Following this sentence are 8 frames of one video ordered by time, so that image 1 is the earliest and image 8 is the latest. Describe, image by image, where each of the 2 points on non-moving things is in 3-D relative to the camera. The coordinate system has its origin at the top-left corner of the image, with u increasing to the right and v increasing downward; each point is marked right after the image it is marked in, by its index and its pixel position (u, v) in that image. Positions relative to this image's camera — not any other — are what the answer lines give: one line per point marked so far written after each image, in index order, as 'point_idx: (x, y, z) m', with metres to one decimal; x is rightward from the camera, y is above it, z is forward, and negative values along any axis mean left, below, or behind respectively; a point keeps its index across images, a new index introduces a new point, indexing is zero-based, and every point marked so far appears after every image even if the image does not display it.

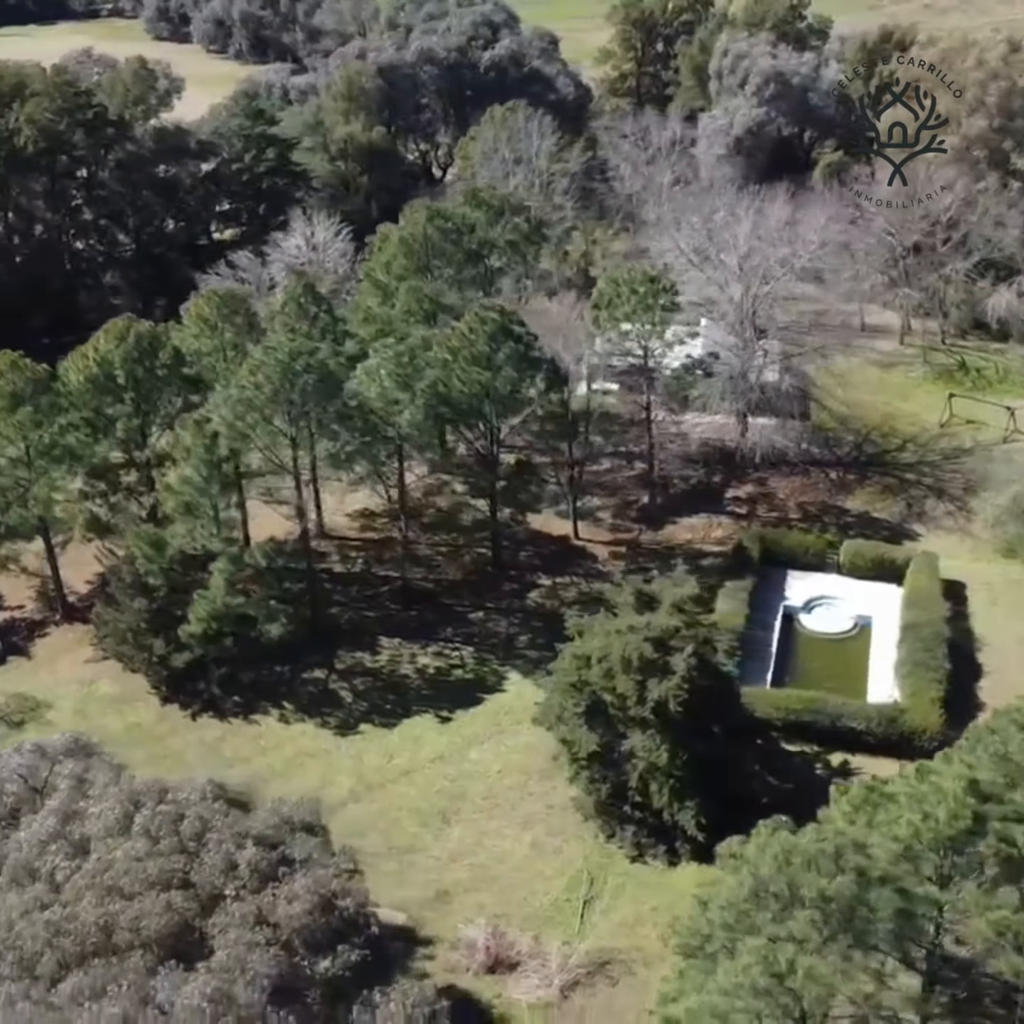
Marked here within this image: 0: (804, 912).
0: (+3.6, -5.0, +17.8) m
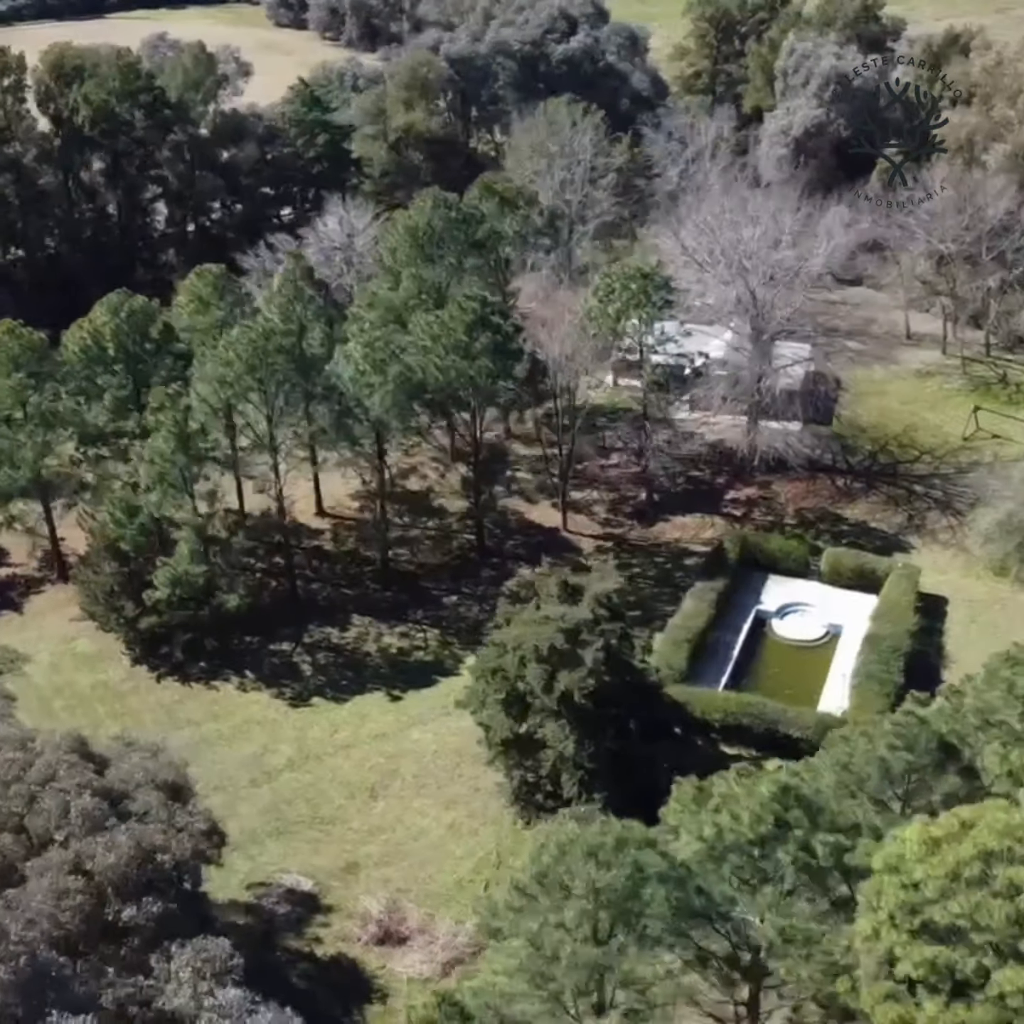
0: (+0.8, -4.9, +18.1) m
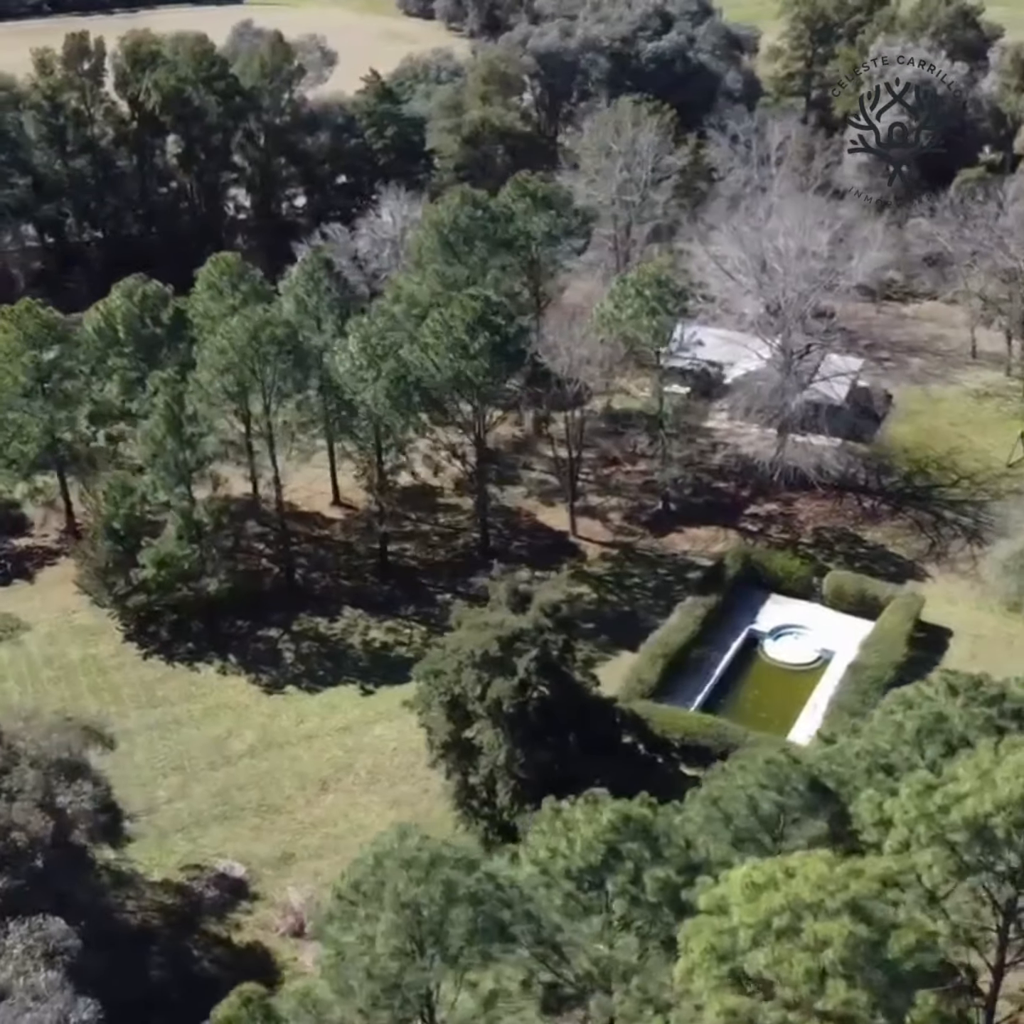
0: (-1.5, -5.1, +17.9) m
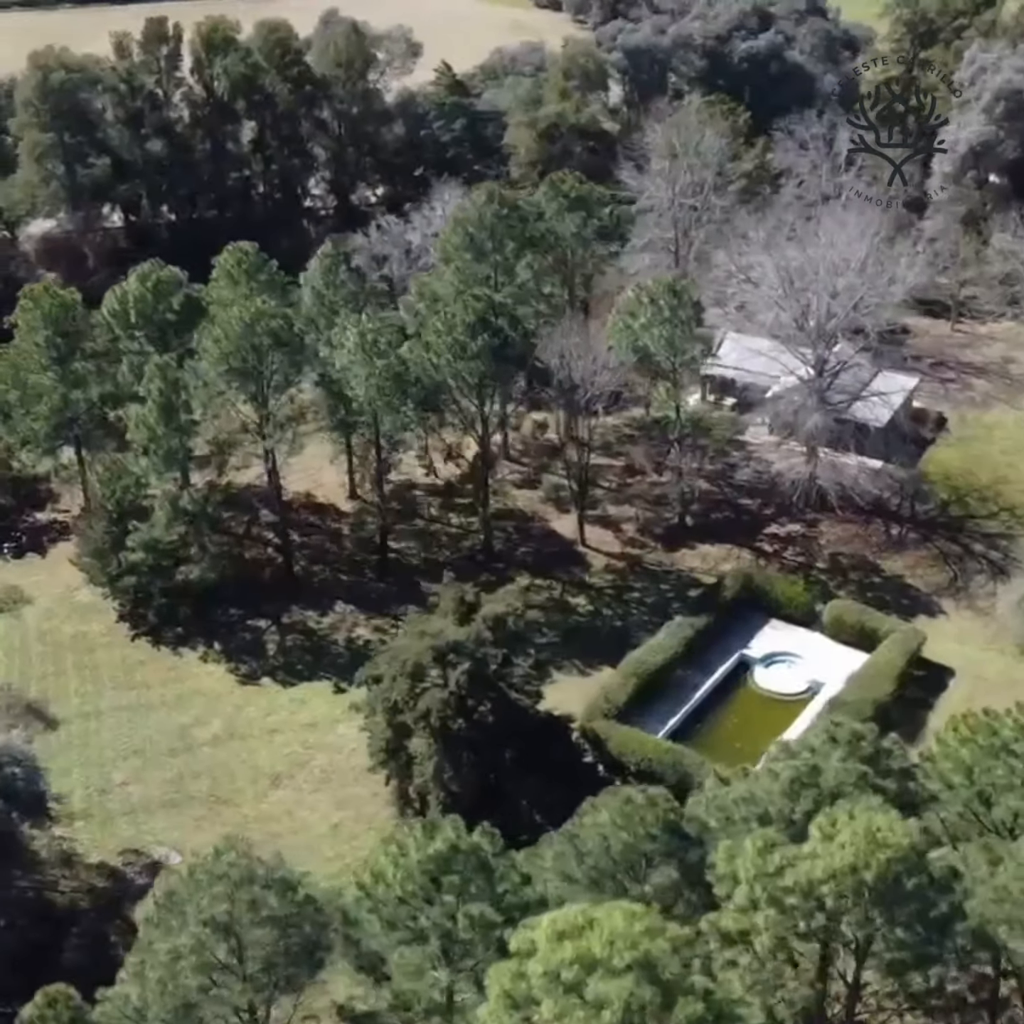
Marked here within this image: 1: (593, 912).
0: (-3.9, -5.1, +17.6) m
1: (+1.0, -4.7, +16.9) m
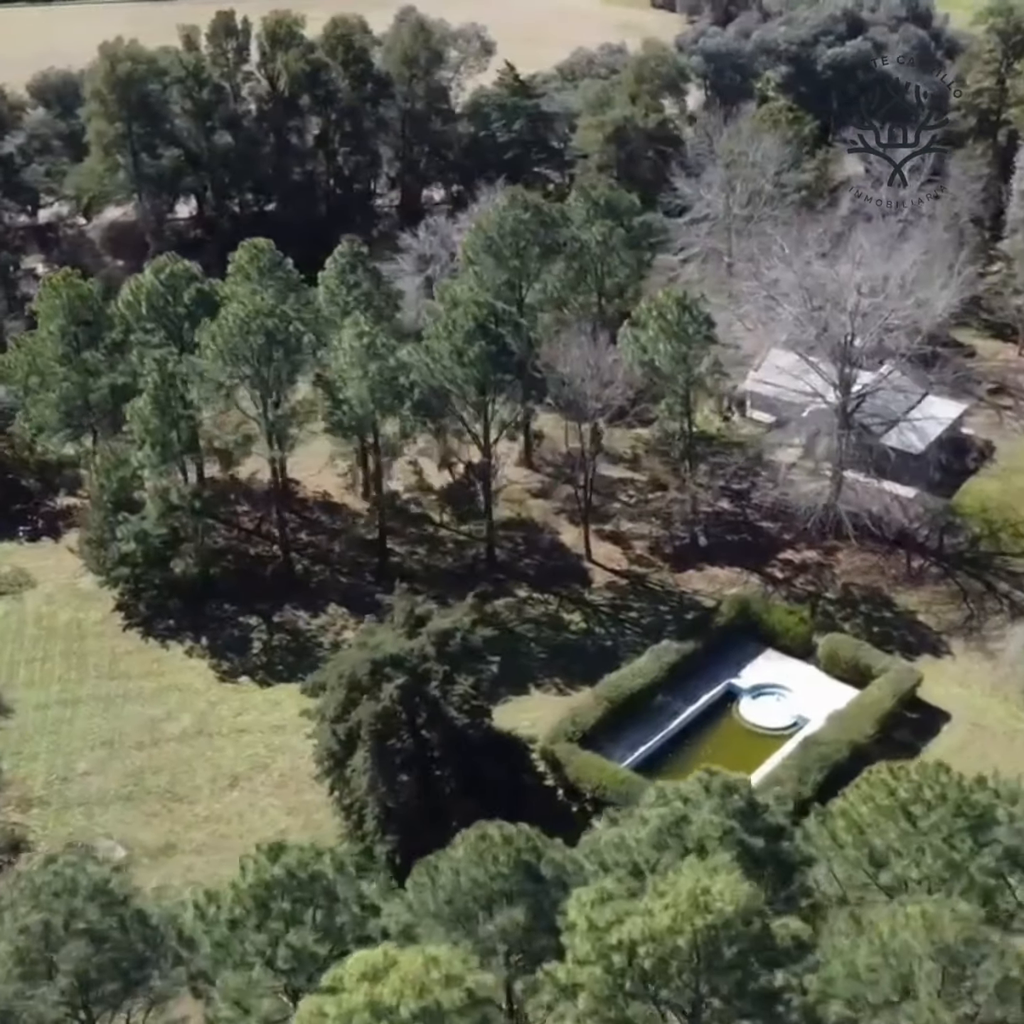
0: (-6.0, -5.2, +17.5) m
1: (-1.2, -5.0, +16.2) m
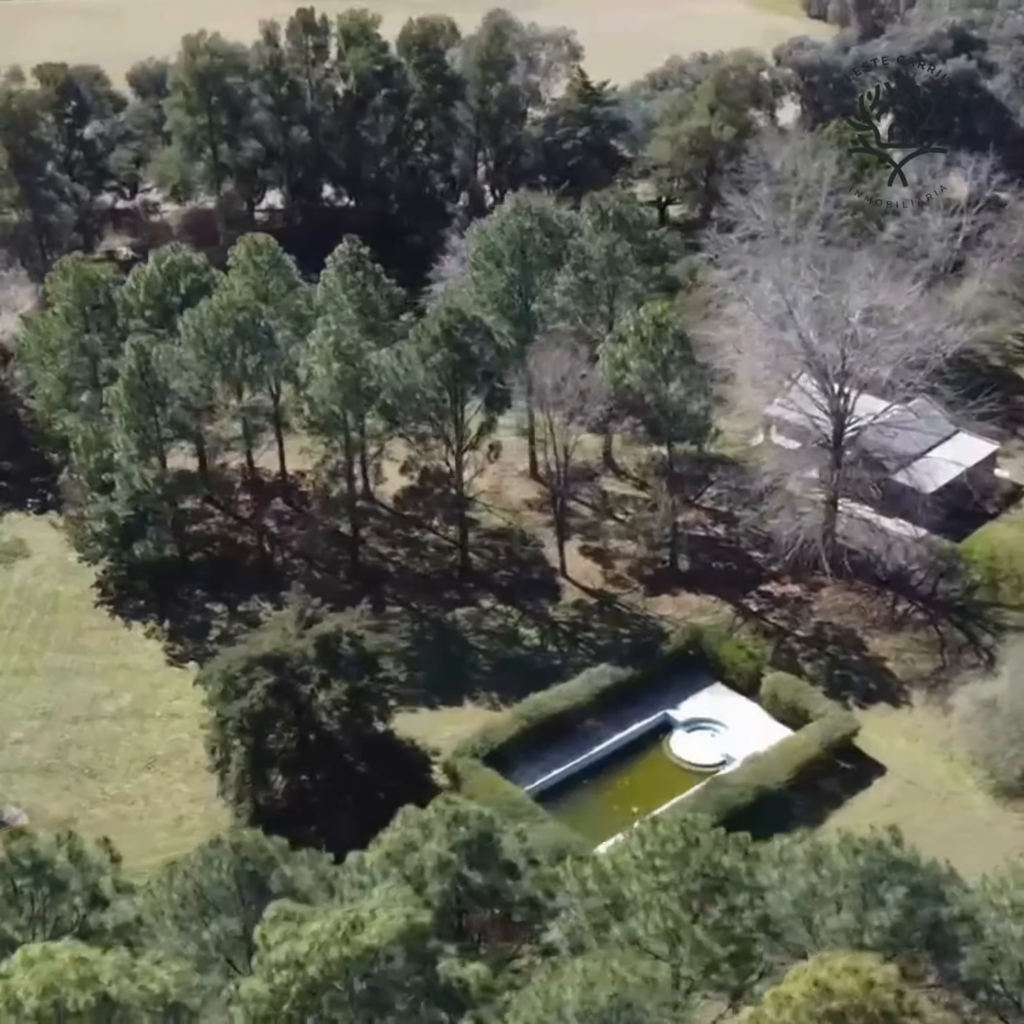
0: (-9.6, -4.8, +18.1) m
1: (-5.0, -5.0, +16.3) m
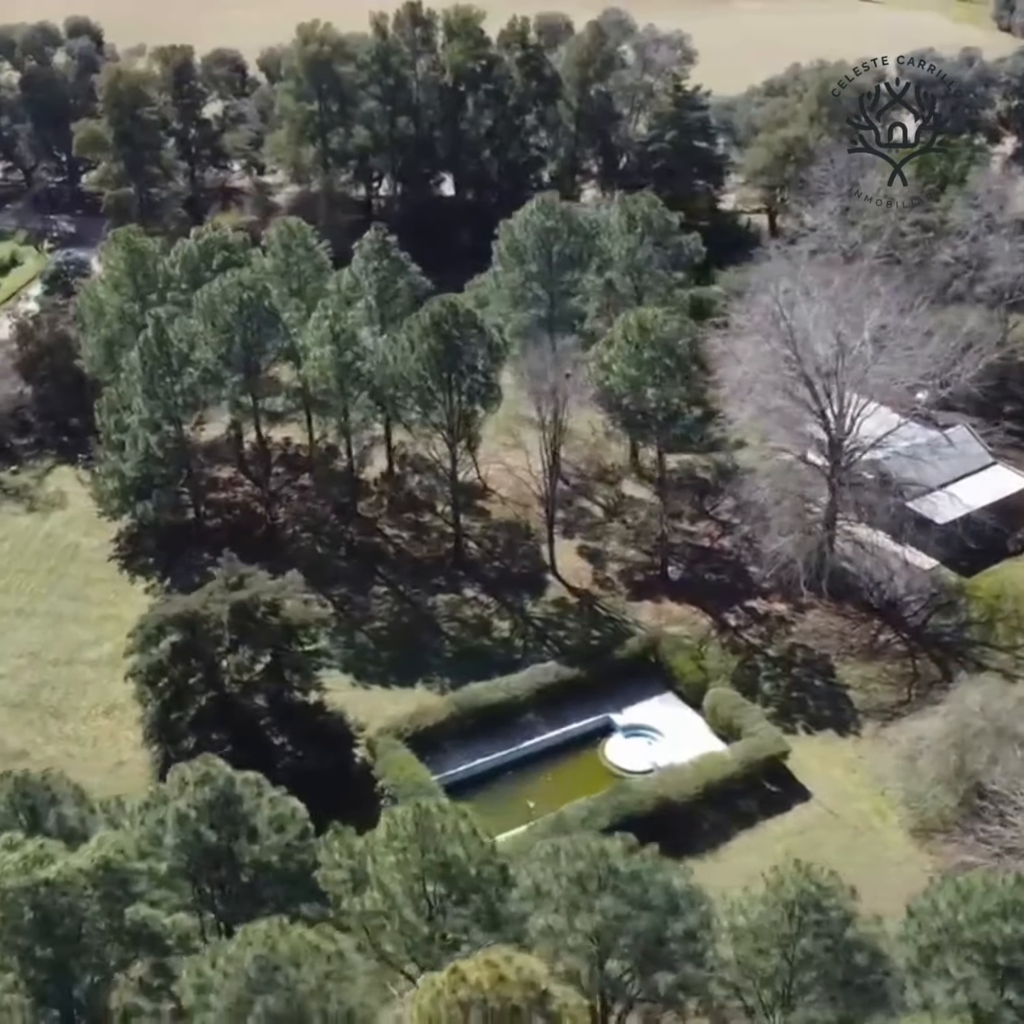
0: (-12.9, -3.7, +20.3) m
1: (-8.6, -4.2, +17.8) m
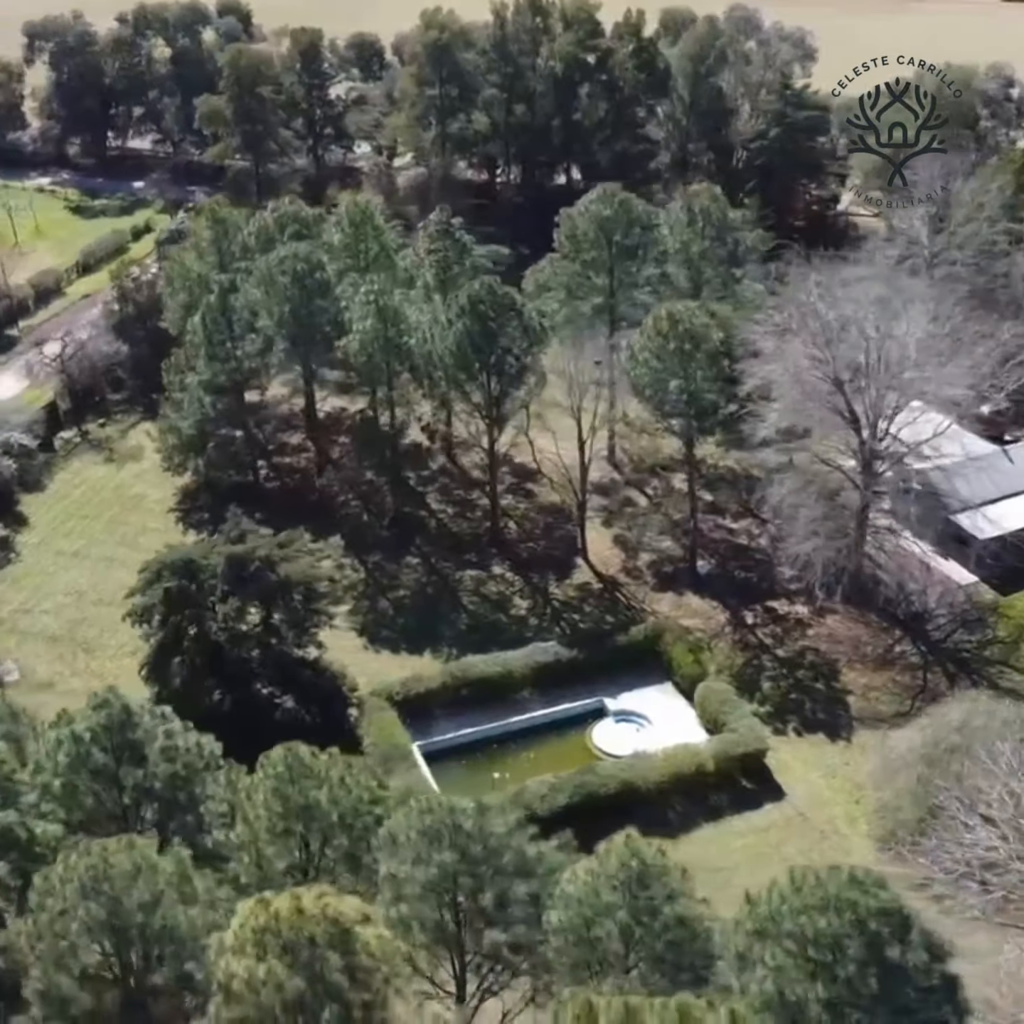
0: (-14.3, -2.2, +22.8) m
1: (-10.5, -3.1, +19.8) m
